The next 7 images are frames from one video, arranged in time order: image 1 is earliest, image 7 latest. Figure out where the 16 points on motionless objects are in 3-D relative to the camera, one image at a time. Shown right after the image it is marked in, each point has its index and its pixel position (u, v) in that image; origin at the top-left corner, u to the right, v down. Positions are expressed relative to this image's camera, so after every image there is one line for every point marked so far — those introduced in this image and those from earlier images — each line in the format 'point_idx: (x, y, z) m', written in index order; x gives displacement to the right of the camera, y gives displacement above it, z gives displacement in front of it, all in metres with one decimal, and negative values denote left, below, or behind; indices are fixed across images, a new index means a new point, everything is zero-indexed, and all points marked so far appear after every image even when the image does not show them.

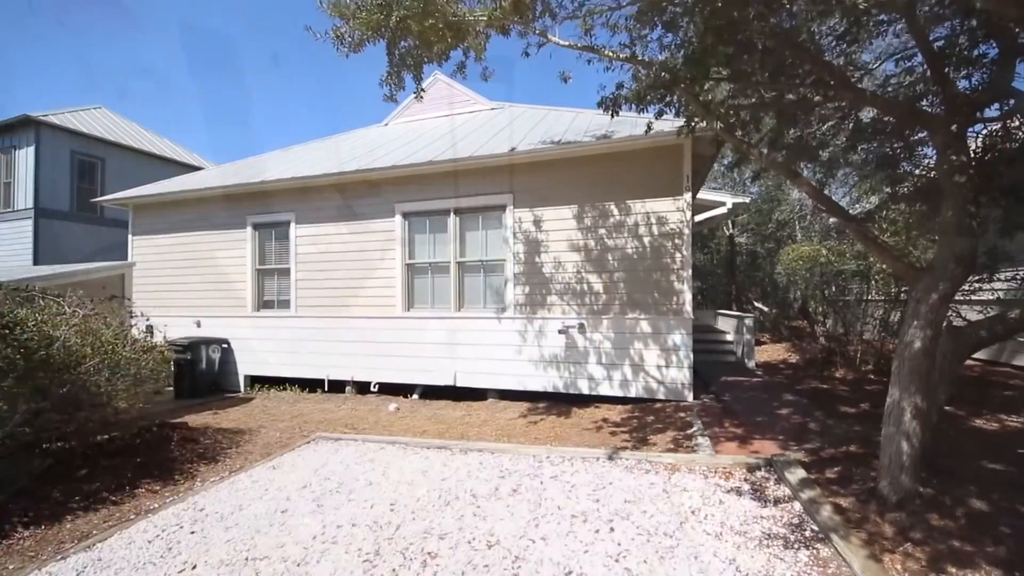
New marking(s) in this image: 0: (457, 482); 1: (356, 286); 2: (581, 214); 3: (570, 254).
0: (-0.6, -2.0, +4.1) m
1: (-3.2, 0.0, +8.3) m
2: (+1.2, +1.2, +6.8) m
3: (+1.0, +0.6, +6.9) m
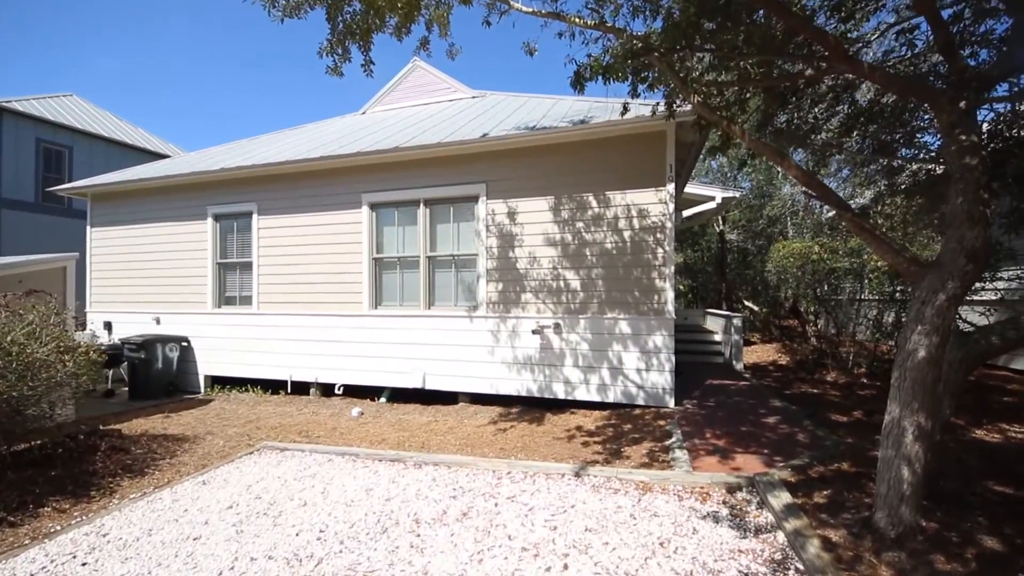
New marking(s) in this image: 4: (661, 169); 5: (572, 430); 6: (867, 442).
0: (-1.0, -1.9, +3.7) m
1: (-3.6, +0.1, +7.8) m
2: (+0.7, +1.3, +6.3) m
3: (+0.5, +0.6, +6.4) m
4: (+2.2, +1.7, +5.9) m
5: (+0.8, -1.9, +5.4) m
6: (+3.8, -1.7, +4.4) m
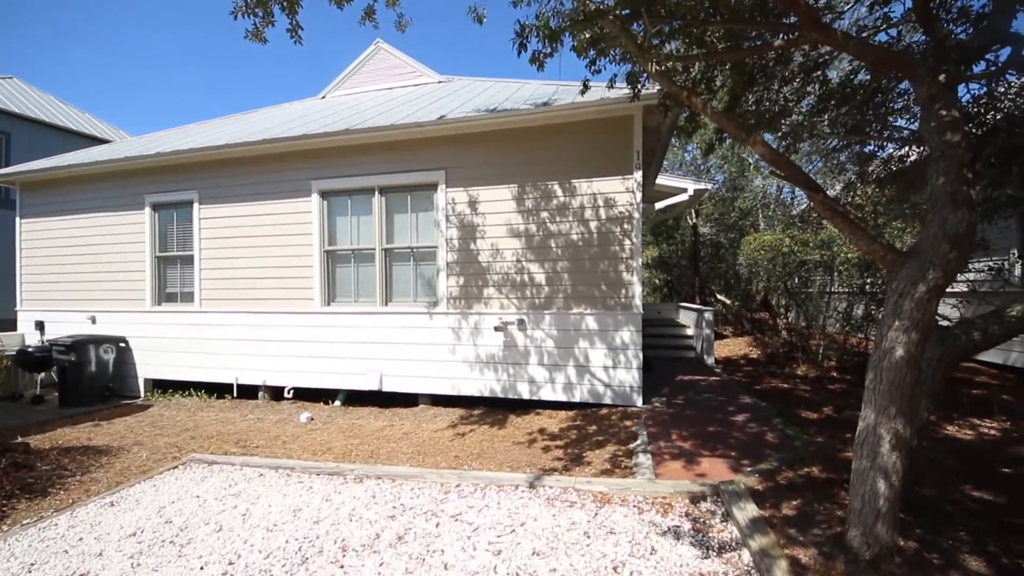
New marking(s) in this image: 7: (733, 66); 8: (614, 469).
0: (-1.4, -1.9, +3.2) m
1: (-4.3, +0.2, +7.3) m
2: (+0.1, +1.4, +5.9) m
3: (0.0, +0.7, +6.0) m
4: (+1.6, +1.8, +5.6) m
5: (+0.3, -1.8, +5.0) m
6: (+3.4, -1.6, +4.2) m
7: (+2.3, +2.3, +4.2) m
8: (+1.0, -1.7, +3.9) m
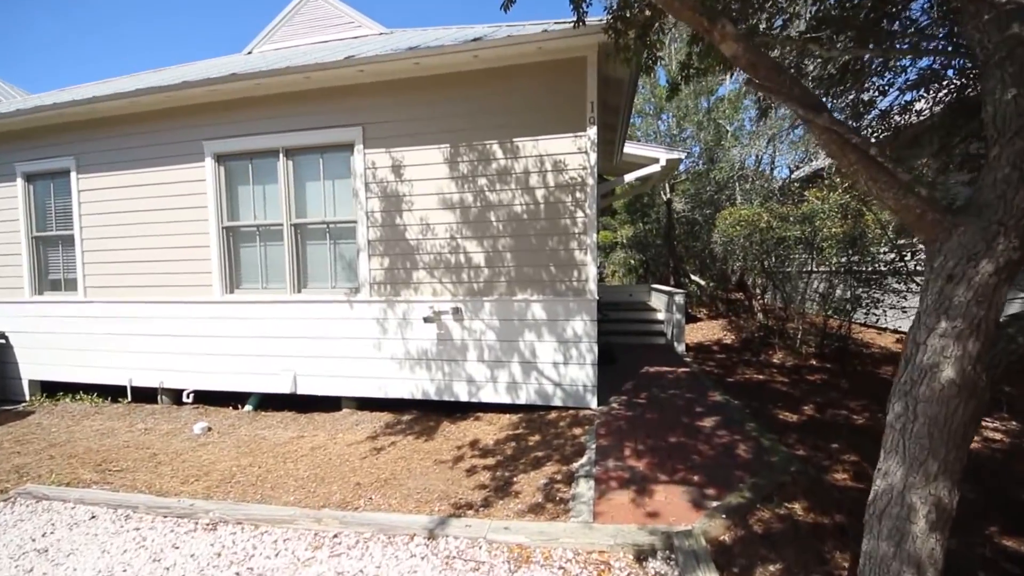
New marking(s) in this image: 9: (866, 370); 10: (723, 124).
0: (-2.1, -1.8, +2.3) m
1: (-5.1, +0.4, +6.1) m
2: (-0.7, +1.6, +4.9) m
3: (-0.9, +0.9, +5.0) m
4: (+0.8, +2.1, +4.6) m
5: (-0.5, -1.6, +4.2) m
6: (+2.6, -1.4, +3.4) m
7: (+1.5, +2.4, +3.2) m
8: (+0.3, -1.6, +3.0) m
9: (+5.3, -1.2, +6.1) m
10: (+6.4, +5.1, +12.3) m
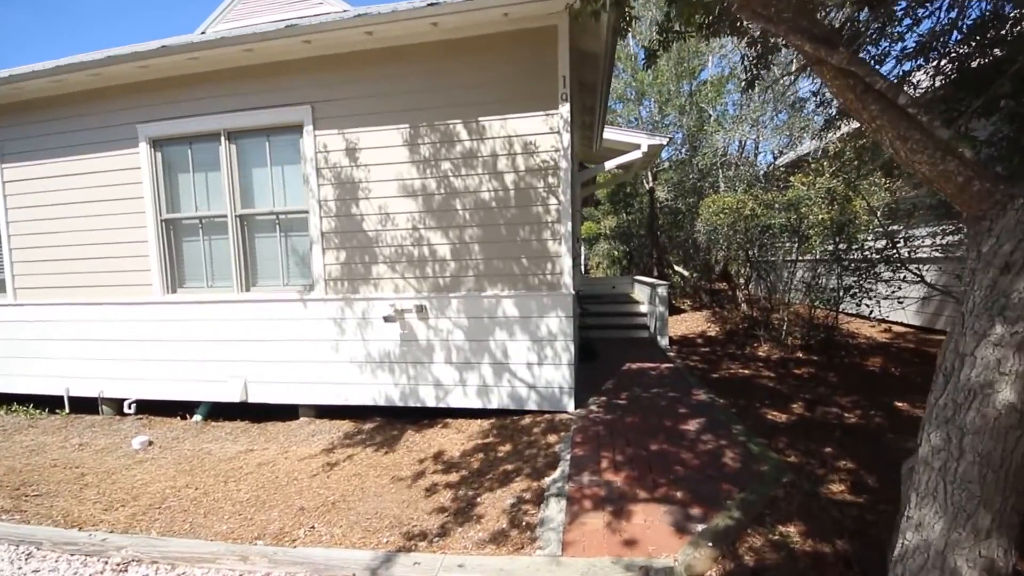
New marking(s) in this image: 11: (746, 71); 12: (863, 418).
0: (-2.4, -1.8, +1.8) m
1: (-5.5, +0.4, +5.5) m
2: (-1.1, +1.6, +4.4) m
3: (-1.2, +1.0, +4.6) m
4: (+0.4, +2.1, +4.2) m
5: (-0.8, -1.6, +3.8) m
6: (+2.3, -1.3, +3.1) m
7: (+1.2, +2.5, +2.8) m
8: (0.0, -1.6, +2.6) m
9: (+4.9, -1.1, +5.8) m
10: (+5.7, +5.3, +12.0) m
11: (+2.6, +2.5, +4.5) m
12: (+3.4, -1.3, +4.0) m
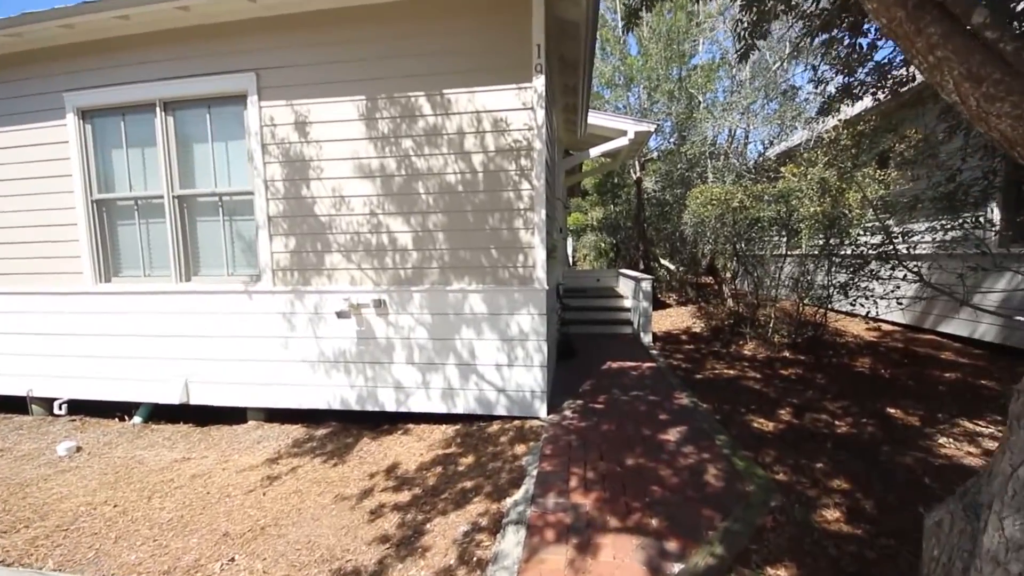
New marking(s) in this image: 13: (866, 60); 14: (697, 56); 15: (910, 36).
0: (-2.6, -1.8, +1.4) m
1: (-5.9, +0.6, +4.9) m
2: (-1.4, +1.7, +4.0) m
3: (-1.5, +1.1, +4.1) m
4: (+0.1, +2.2, +3.8) m
5: (-1.1, -1.5, +3.4) m
6: (+2.0, -1.3, +2.8) m
7: (+0.9, +2.5, +2.3) m
8: (-0.3, -1.5, +2.3) m
9: (+4.5, -1.0, +5.6) m
10: (+5.3, +5.5, +11.6) m
11: (+2.3, +2.5, +4.1) m
12: (+3.1, -1.3, +3.7) m
13: (+3.2, +2.1, +3.7) m
14: (+5.5, +6.9, +12.0) m
15: (+0.9, +0.6, +1.0) m
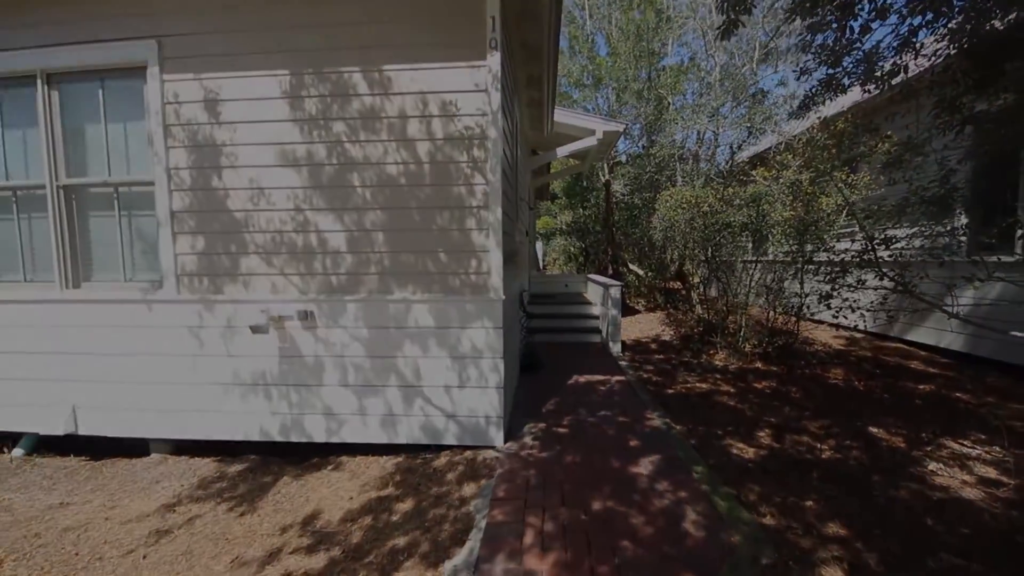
0: (-2.9, -1.9, +0.7) m
1: (-6.3, +0.5, +4.0) m
2: (-1.8, +1.6, +3.4) m
3: (-2.0, +1.0, +3.5) m
4: (-0.3, +2.1, +3.3) m
5: (-1.5, -1.6, +2.7) m
6: (+1.7, -1.4, +2.4) m
7: (+0.6, +2.4, +1.9) m
8: (-0.6, -1.6, +1.7) m
9: (+4.0, -1.1, +5.4) m
10: (+4.3, +5.3, +11.5) m
11: (+1.9, +2.4, +3.7) m
12: (+2.7, -1.4, +3.4) m
13: (+2.8, +2.0, +3.4) m
14: (+4.5, +6.7, +11.9) m
15: (+0.7, +0.5, +0.5) m
